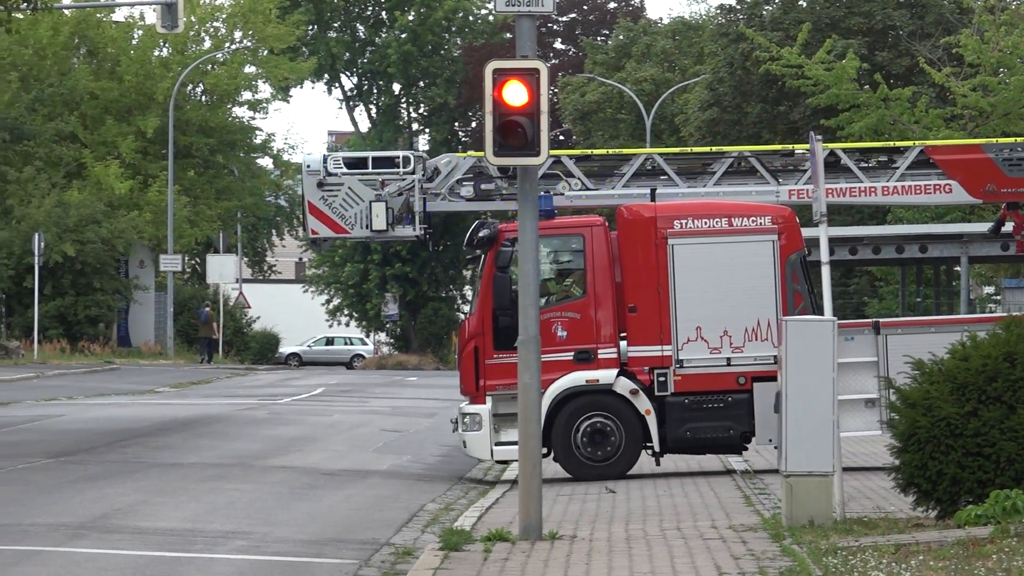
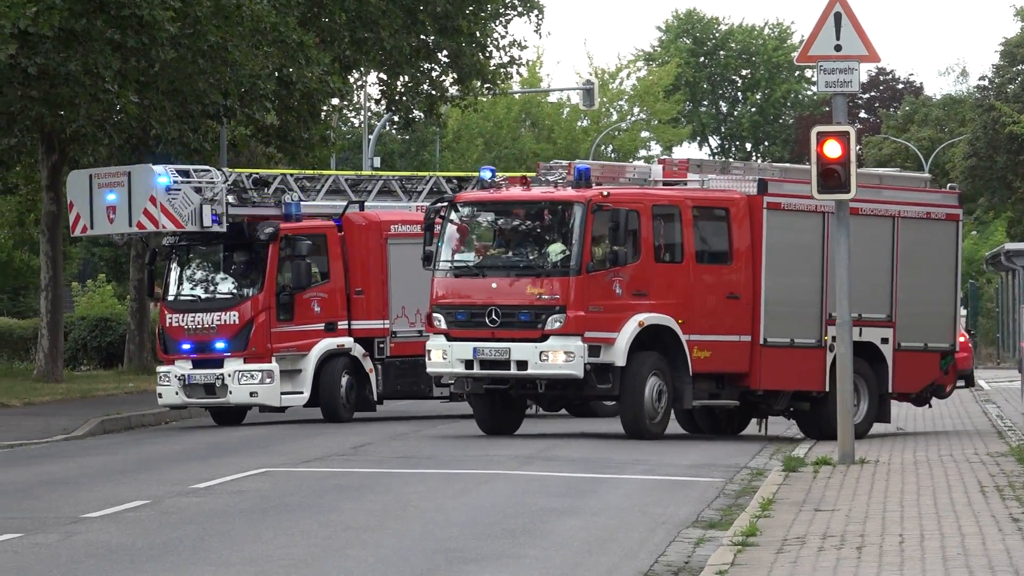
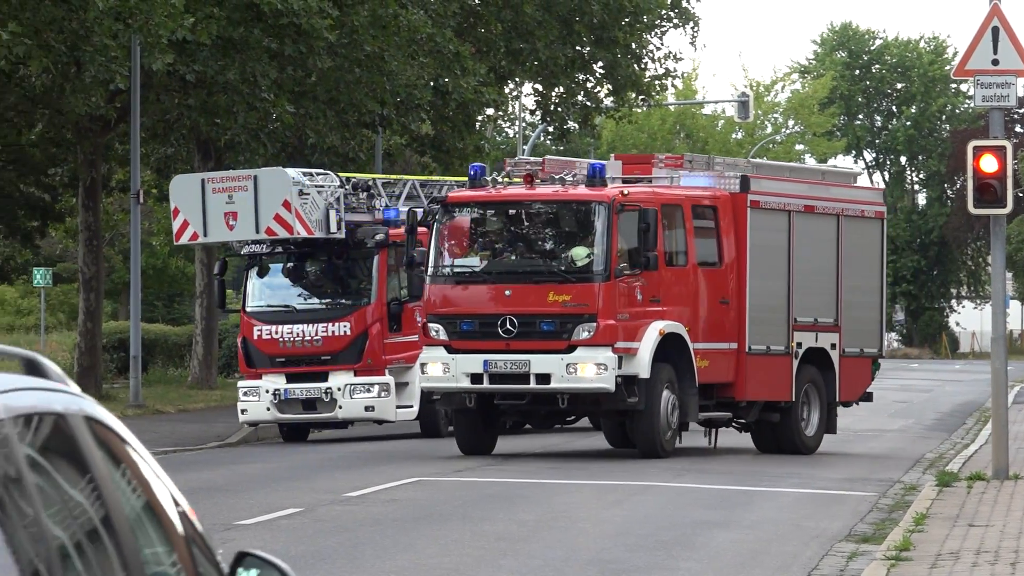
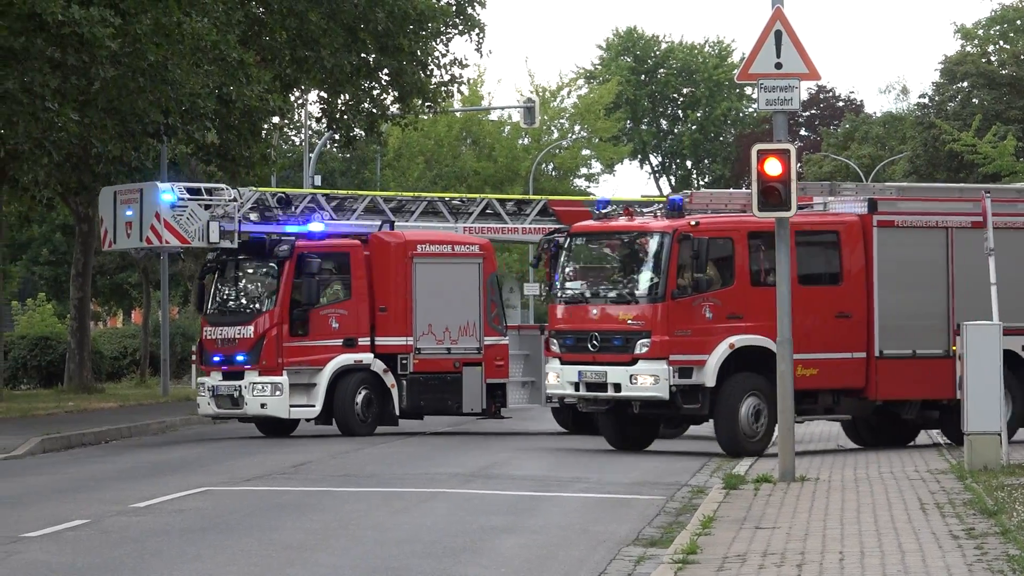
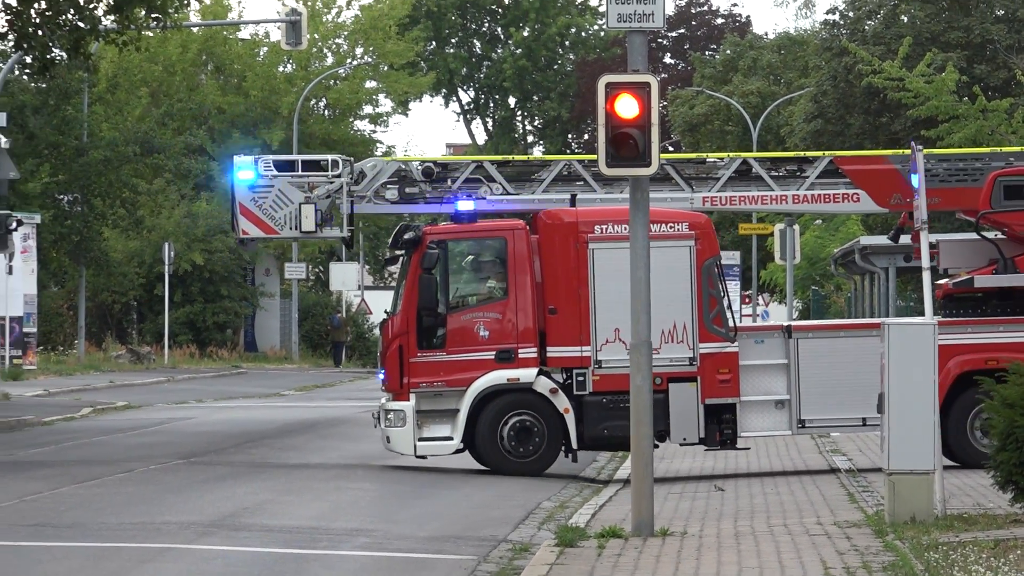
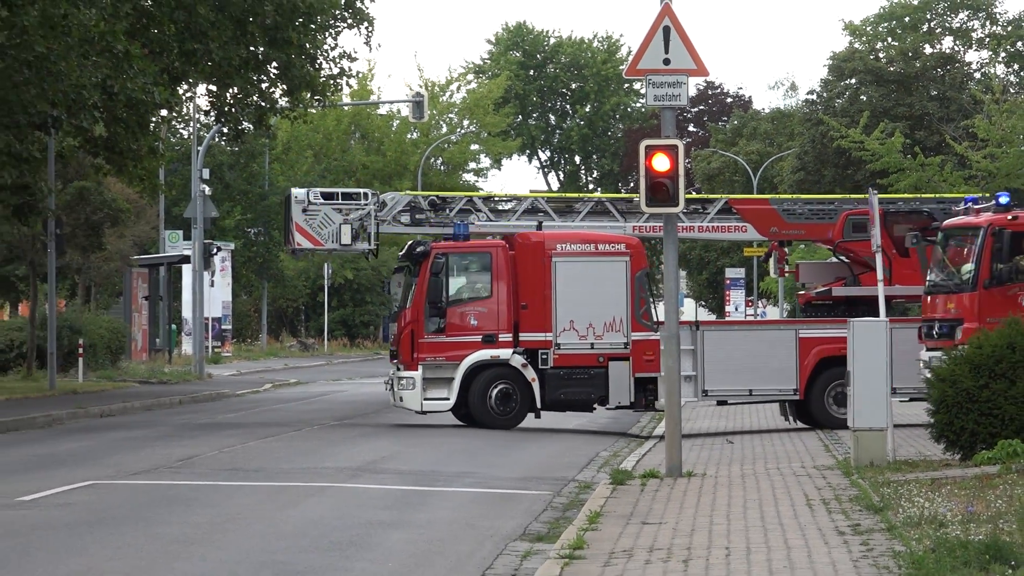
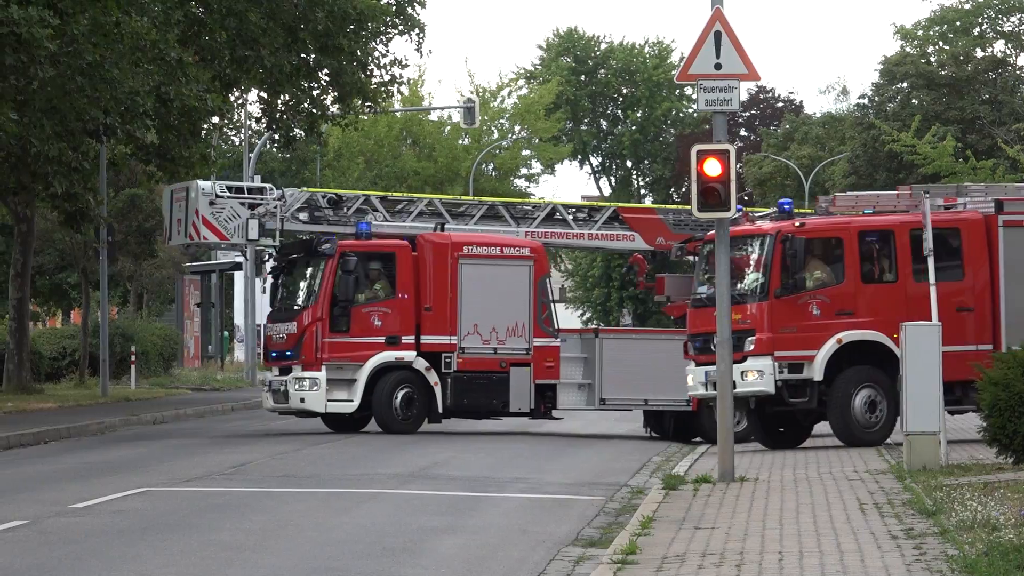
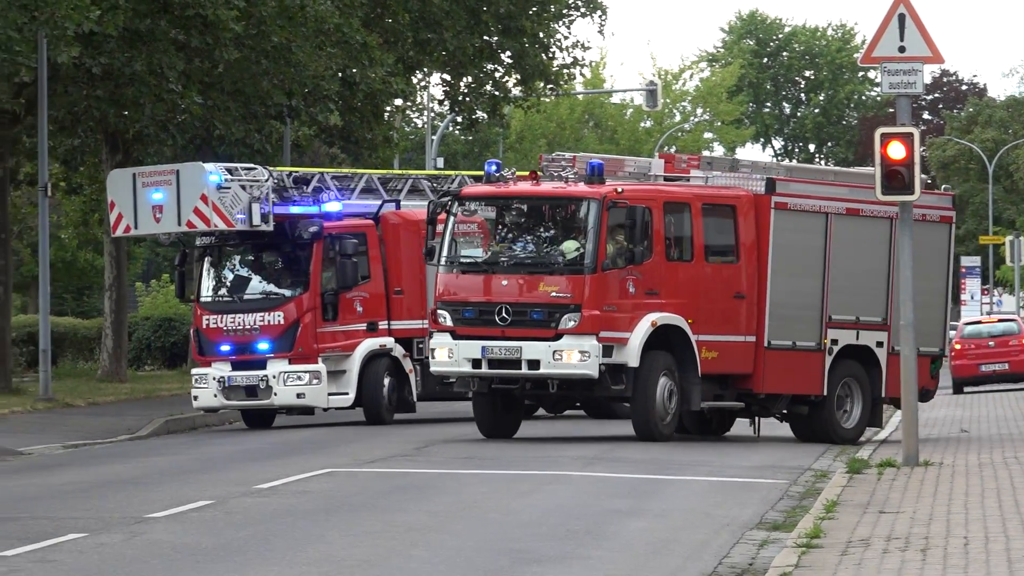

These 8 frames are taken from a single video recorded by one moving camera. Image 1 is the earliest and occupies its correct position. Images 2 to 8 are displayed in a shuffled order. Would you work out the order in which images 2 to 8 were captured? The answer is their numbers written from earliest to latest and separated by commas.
5, 6, 7, 4, 2, 8, 3
